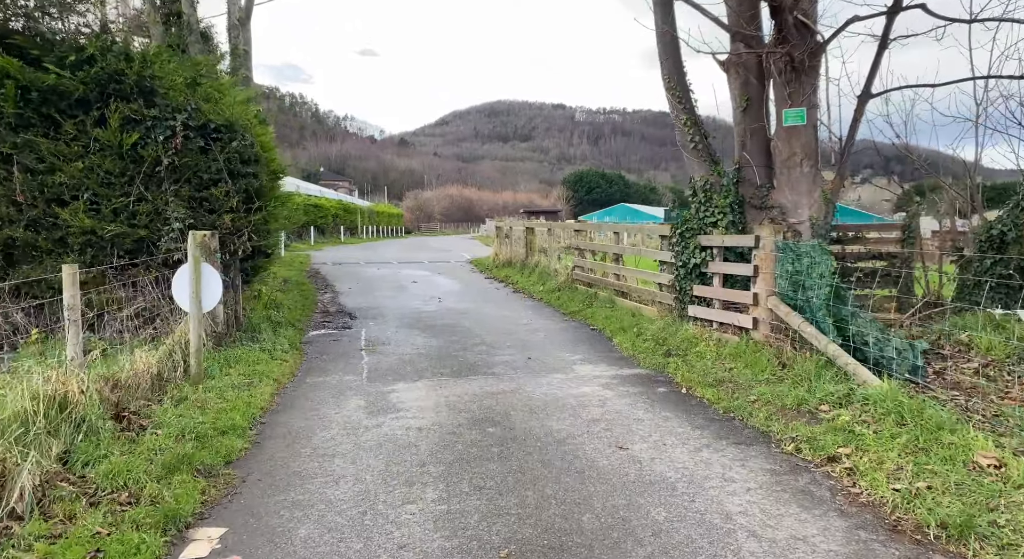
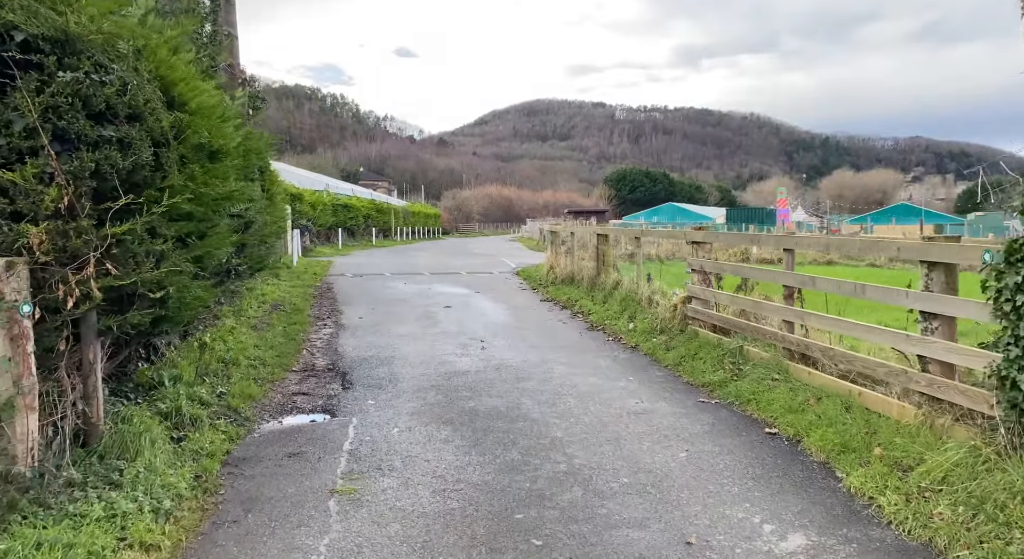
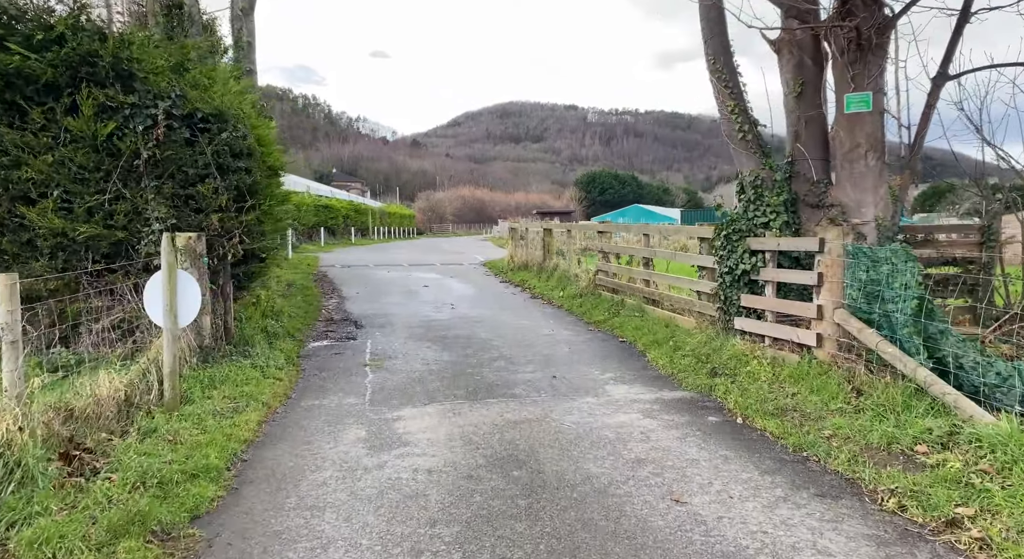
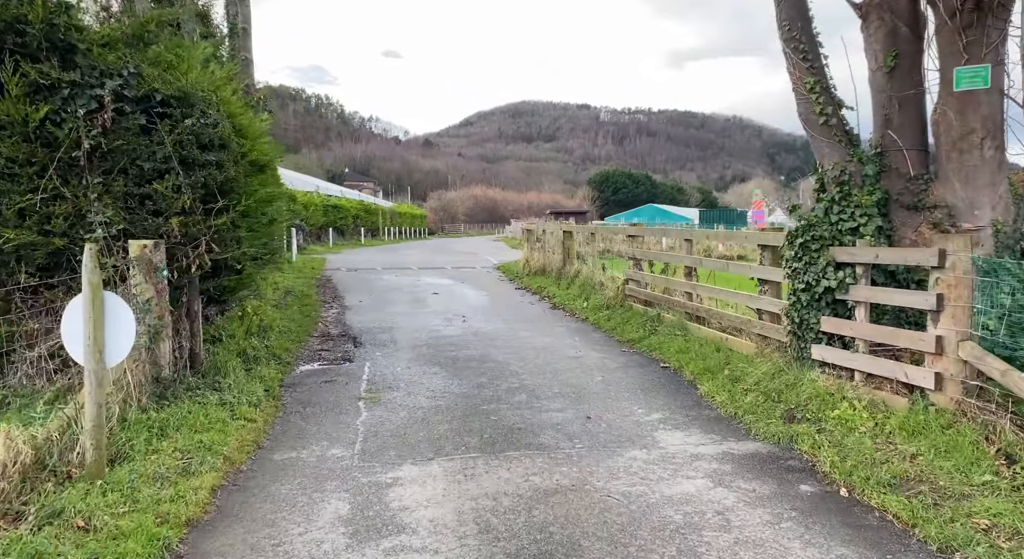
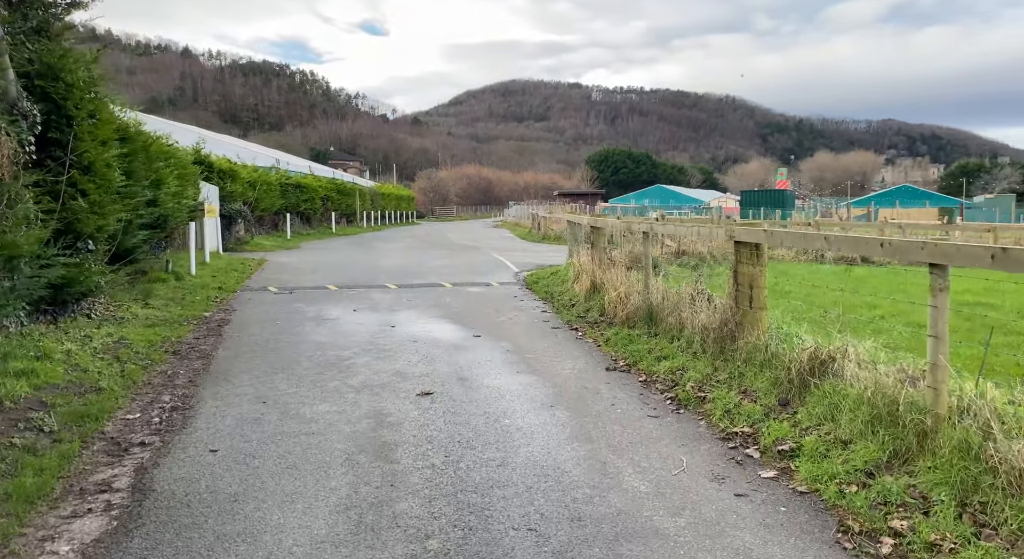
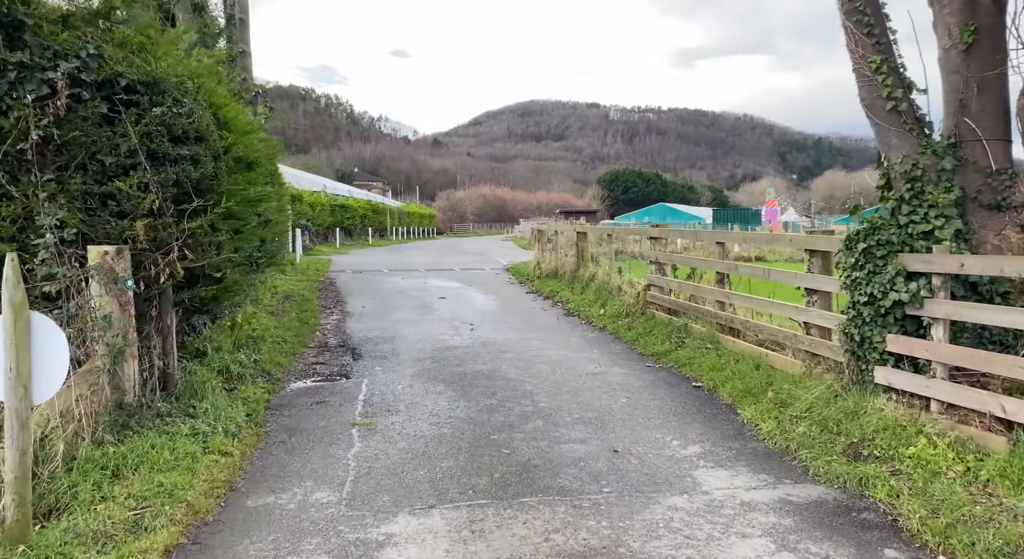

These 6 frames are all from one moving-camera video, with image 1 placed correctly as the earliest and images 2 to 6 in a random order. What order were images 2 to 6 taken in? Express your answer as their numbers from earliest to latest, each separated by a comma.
3, 4, 6, 2, 5
